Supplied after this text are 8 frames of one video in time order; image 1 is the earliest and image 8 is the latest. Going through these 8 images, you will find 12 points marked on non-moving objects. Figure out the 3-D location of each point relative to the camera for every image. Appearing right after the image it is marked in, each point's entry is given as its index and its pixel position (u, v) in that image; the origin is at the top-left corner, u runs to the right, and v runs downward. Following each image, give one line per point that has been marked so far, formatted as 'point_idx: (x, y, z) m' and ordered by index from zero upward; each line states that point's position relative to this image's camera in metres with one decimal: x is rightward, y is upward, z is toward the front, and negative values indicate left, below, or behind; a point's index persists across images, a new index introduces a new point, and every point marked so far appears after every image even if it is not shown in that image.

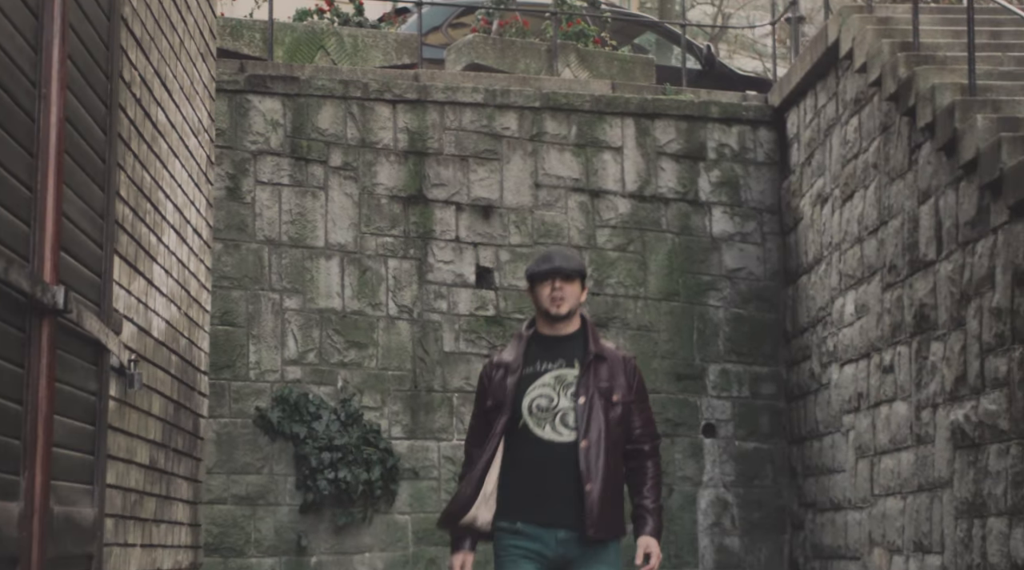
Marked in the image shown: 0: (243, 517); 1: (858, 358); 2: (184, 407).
0: (-1.6, -1.4, +8.6) m
1: (+2.0, -0.4, +8.3) m
2: (-1.3, -0.5, +5.9) m
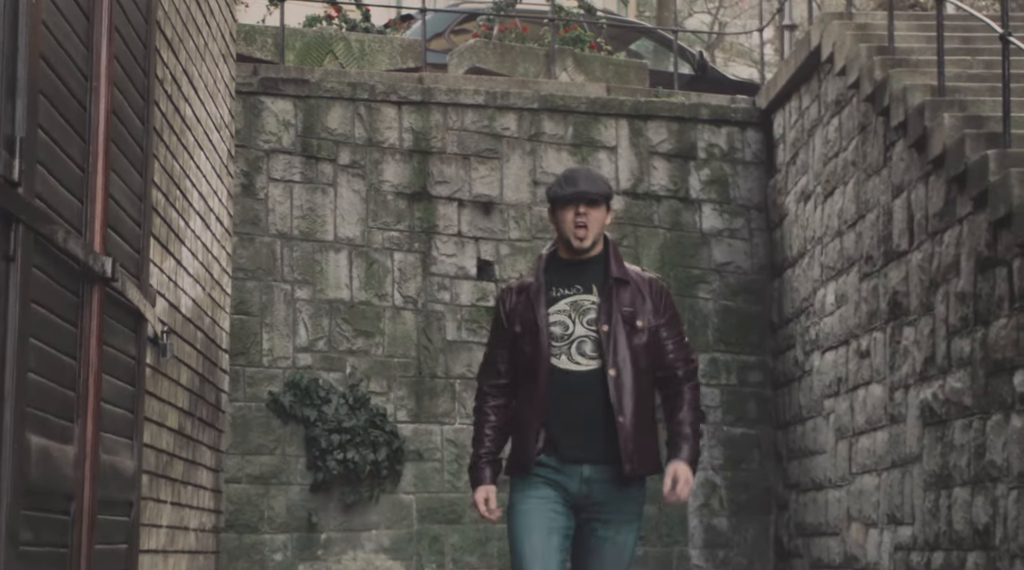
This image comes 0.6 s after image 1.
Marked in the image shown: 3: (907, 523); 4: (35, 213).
0: (-1.6, -1.3, +9.1) m
1: (+2.0, -0.4, +8.8) m
2: (-1.3, -0.4, +6.3) m
3: (+2.1, -1.2, +7.6) m
4: (-1.2, +0.2, +3.6) m
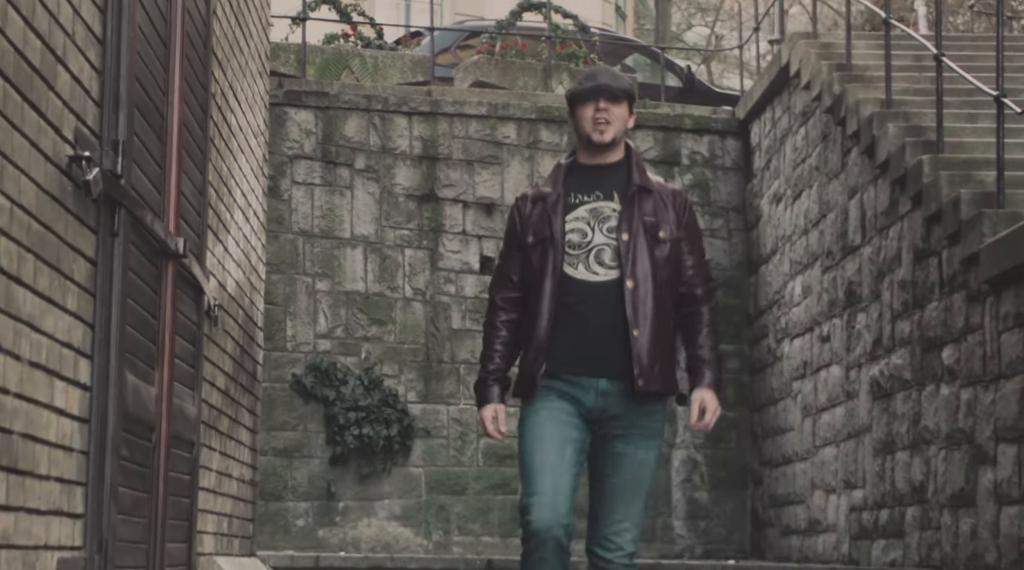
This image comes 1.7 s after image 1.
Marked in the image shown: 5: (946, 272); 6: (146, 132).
0: (-1.6, -1.3, +10.1) m
1: (+2.0, -0.3, +9.8) m
2: (-1.3, -0.3, +7.3) m
3: (+2.1, -1.2, +8.6) m
4: (-1.2, +0.3, +4.6) m
5: (+2.2, +0.1, +7.2) m
6: (-1.2, +0.5, +4.8) m
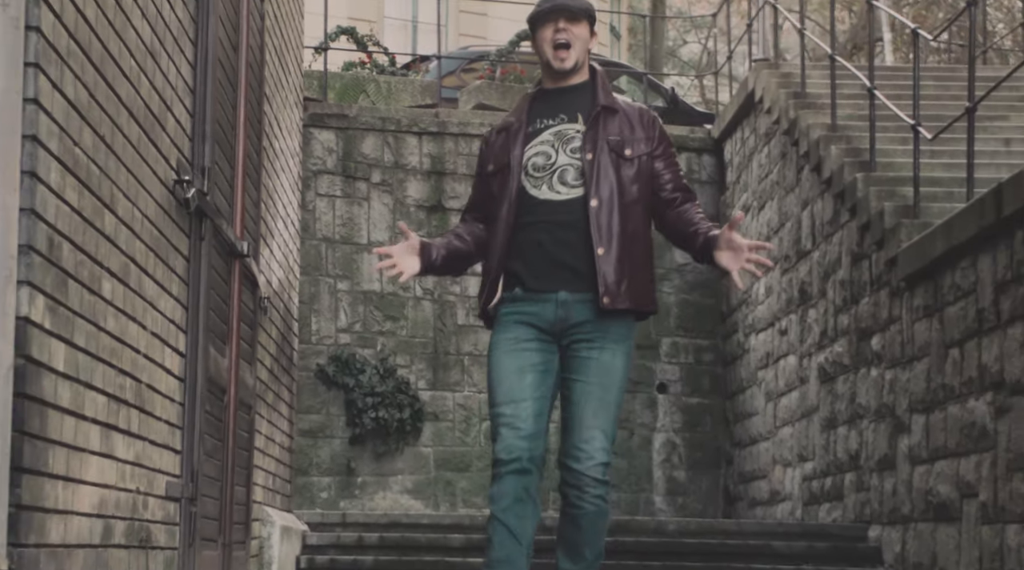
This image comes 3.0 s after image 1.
0: (-1.6, -1.3, +11.4) m
1: (+1.9, -0.3, +11.1) m
2: (-1.4, -0.3, +8.7) m
3: (+2.0, -1.2, +9.9) m
4: (-1.2, +0.3, +5.9) m
5: (+2.1, +0.1, +8.6) m
6: (-1.2, +0.5, +6.2) m
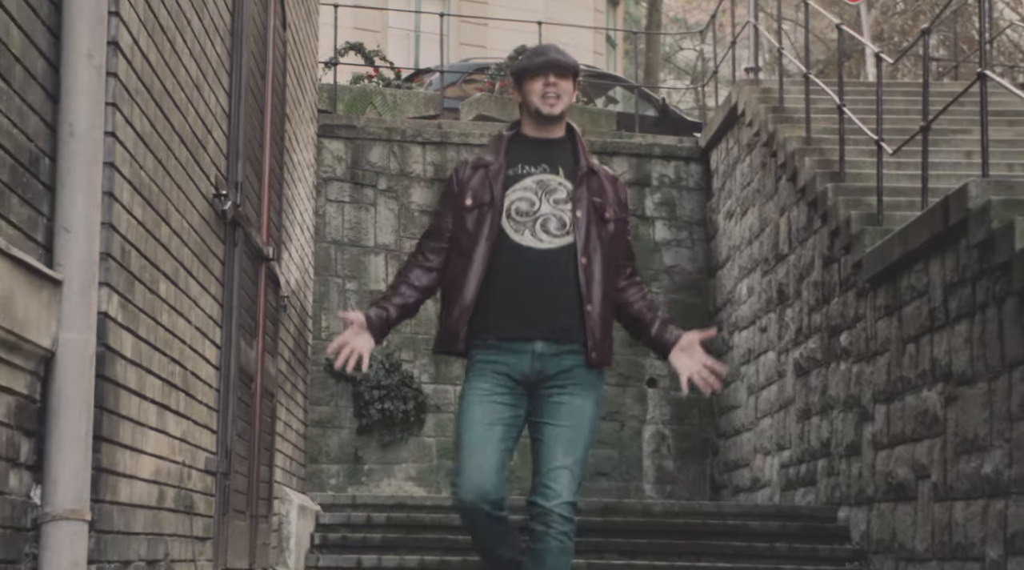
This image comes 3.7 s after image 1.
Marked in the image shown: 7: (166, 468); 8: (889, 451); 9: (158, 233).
0: (-1.6, -1.3, +12.2) m
1: (+1.9, -0.3, +11.9) m
2: (-1.4, -0.3, +9.4) m
3: (+2.0, -1.2, +10.7) m
4: (-1.2, +0.3, +6.7) m
5: (+2.1, +0.1, +9.3) m
6: (-1.2, +0.5, +6.9) m
7: (-1.3, -0.7, +5.4) m
8: (+2.2, -1.0, +8.4) m
9: (-1.3, +0.2, +5.1) m
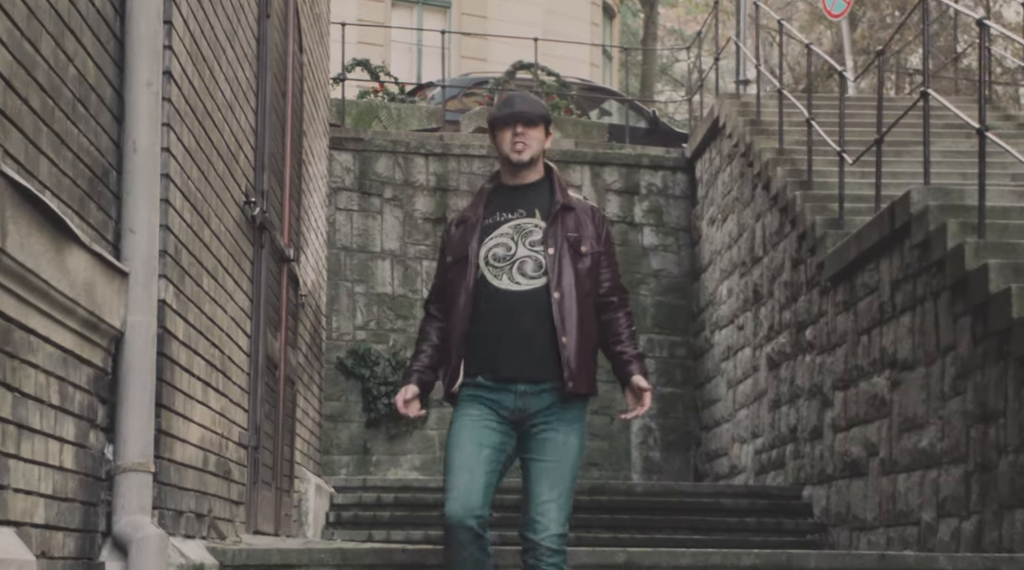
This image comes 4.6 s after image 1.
0: (-1.7, -1.3, +13.1) m
1: (+1.9, -0.3, +12.8) m
2: (-1.4, -0.3, +10.3) m
3: (+2.0, -1.2, +11.5) m
4: (-1.3, +0.3, +7.6) m
5: (+2.1, +0.1, +10.2) m
6: (-1.3, +0.5, +7.8) m
7: (-1.3, -0.7, +6.2) m
8: (+2.1, -0.9, +9.3) m
9: (-1.3, +0.2, +6.0) m
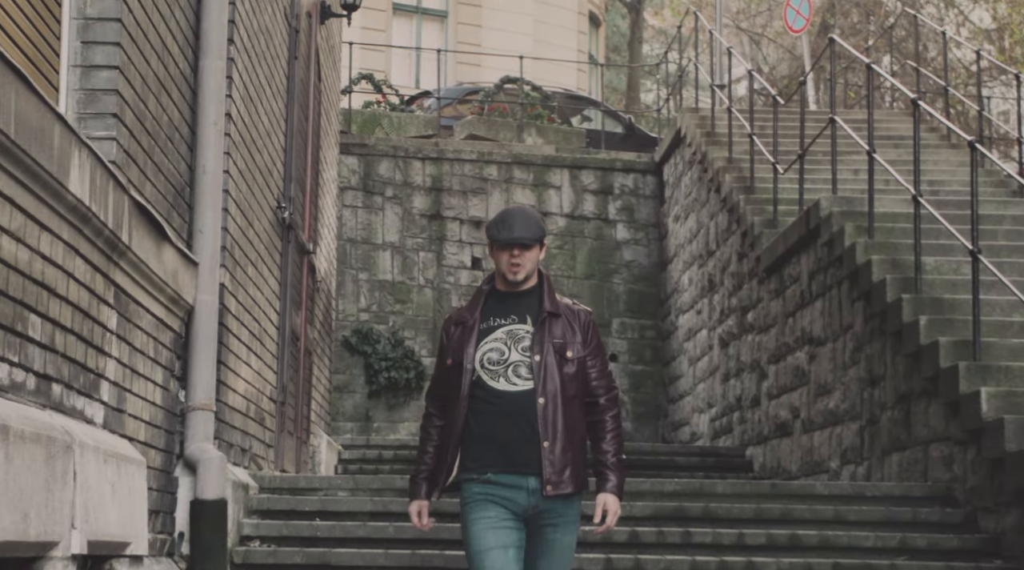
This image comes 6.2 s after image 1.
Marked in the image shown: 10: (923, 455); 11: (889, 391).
0: (-1.8, -1.2, +14.9) m
1: (+1.8, -0.2, +14.6) m
2: (-1.5, -0.2, +12.1) m
3: (+1.8, -1.1, +13.3) m
4: (-1.4, +0.4, +9.3) m
5: (+2.0, +0.2, +12.0) m
6: (-1.4, +0.6, +9.6) m
7: (-1.4, -0.6, +8.0) m
8: (+2.0, -0.9, +11.0) m
9: (-1.4, +0.3, +7.8) m
10: (+2.2, -0.9, +7.9) m
11: (+2.2, -0.6, +8.4) m
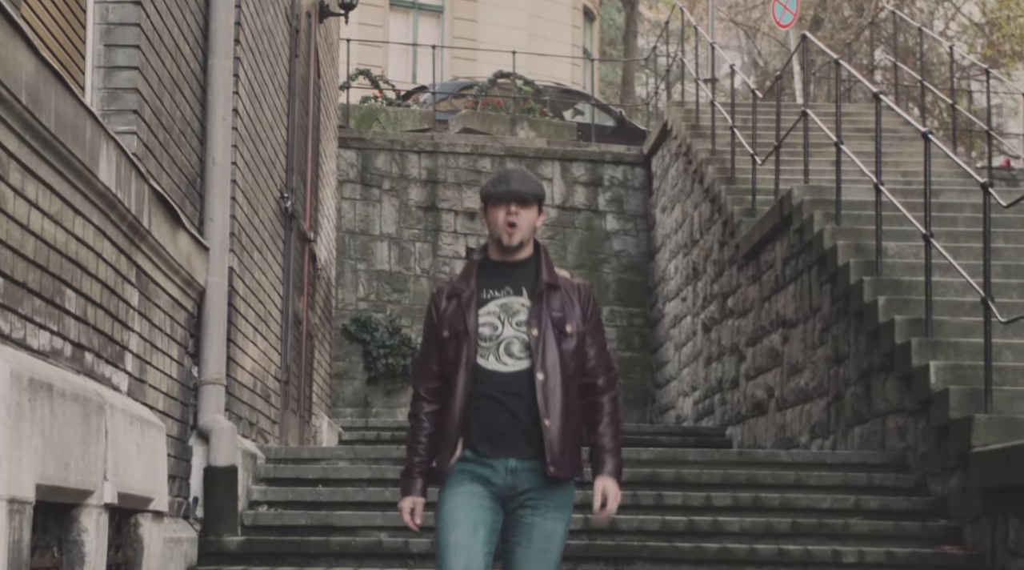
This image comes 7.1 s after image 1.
0: (-1.9, -1.1, +15.4) m
1: (+1.7, -0.1, +15.1) m
2: (-1.6, -0.1, +12.7) m
3: (+1.8, -1.0, +13.9) m
4: (-1.5, +0.5, +9.9) m
5: (+1.9, +0.3, +12.6) m
6: (-1.5, +0.7, +10.2) m
7: (-1.5, -0.5, +8.6) m
8: (+1.9, -0.8, +11.6) m
9: (-1.5, +0.4, +8.3) m
10: (+2.2, -0.8, +8.5) m
11: (+2.1, -0.5, +9.0) m
